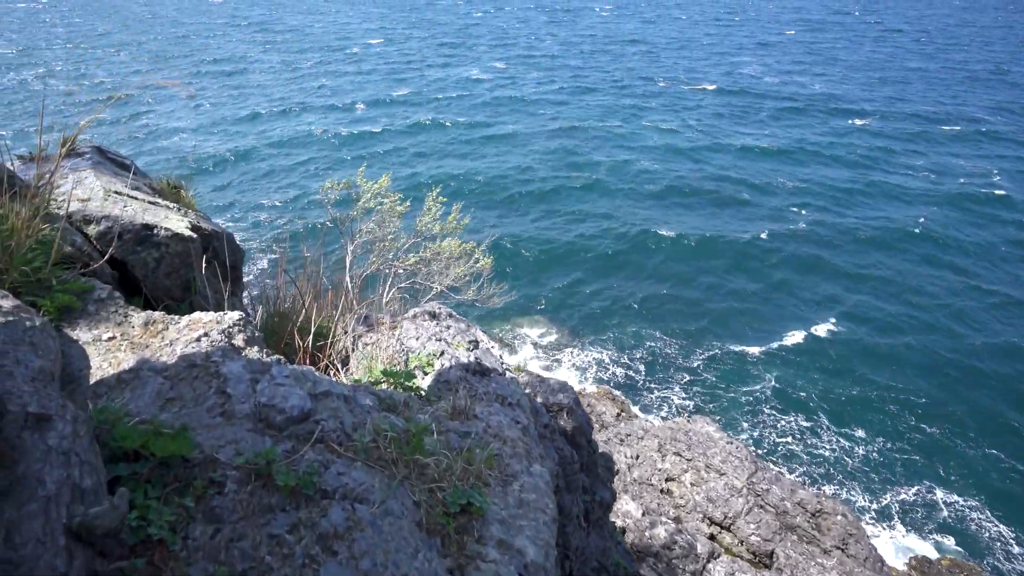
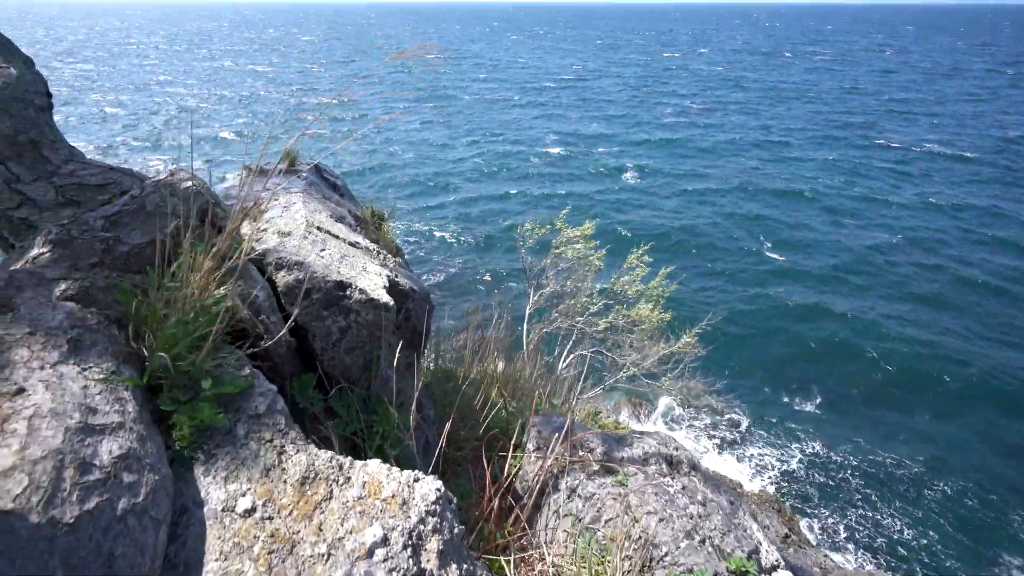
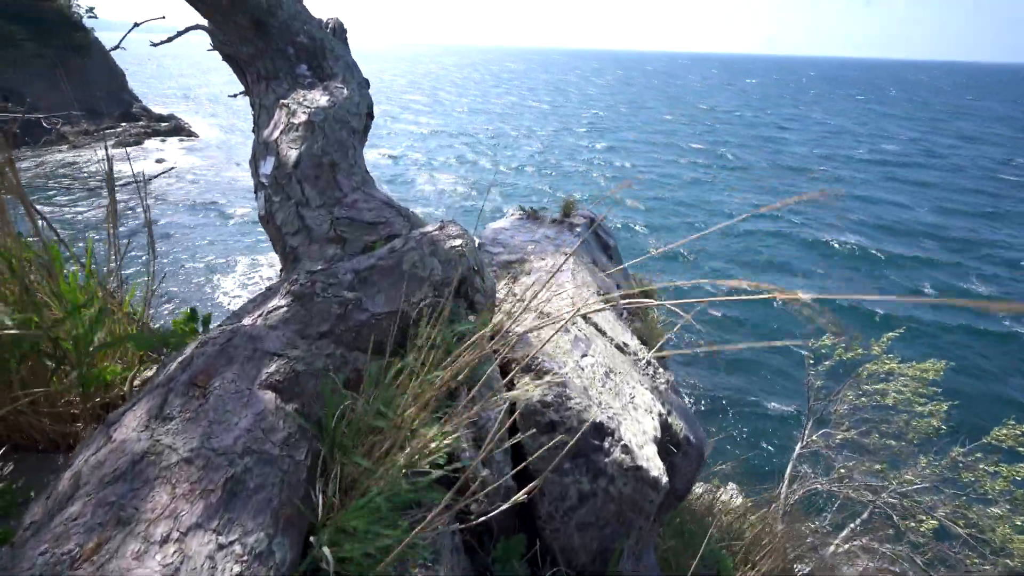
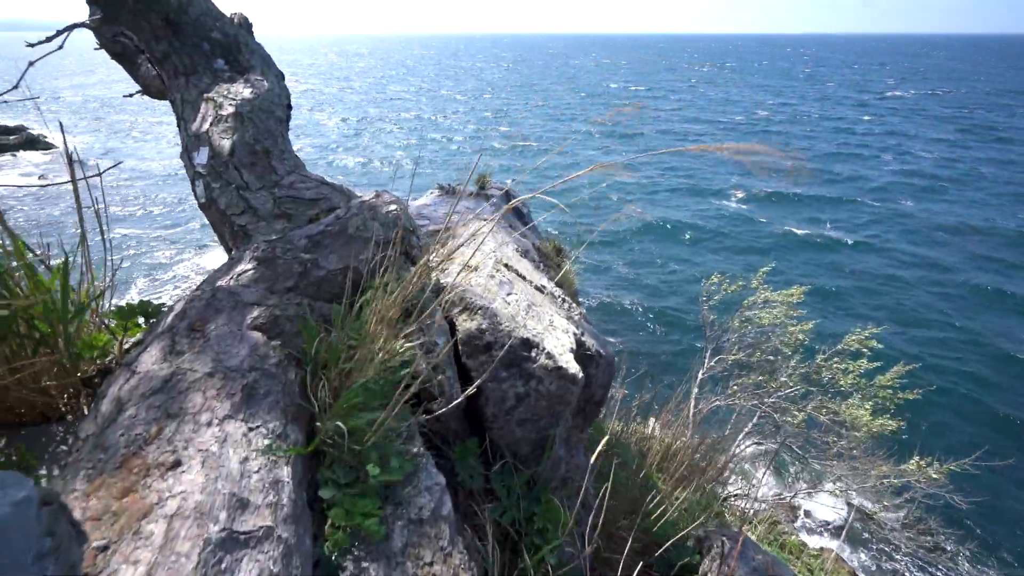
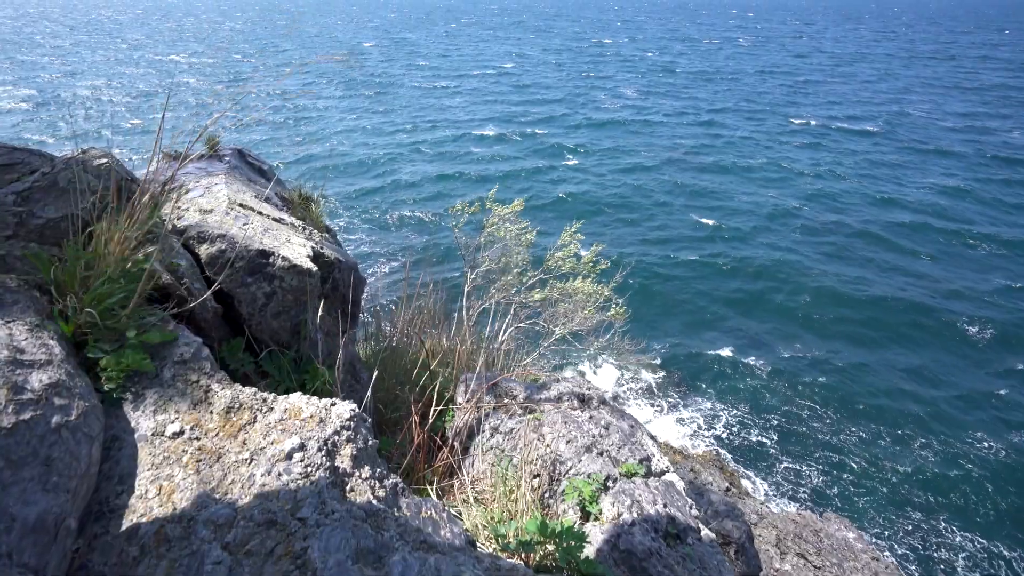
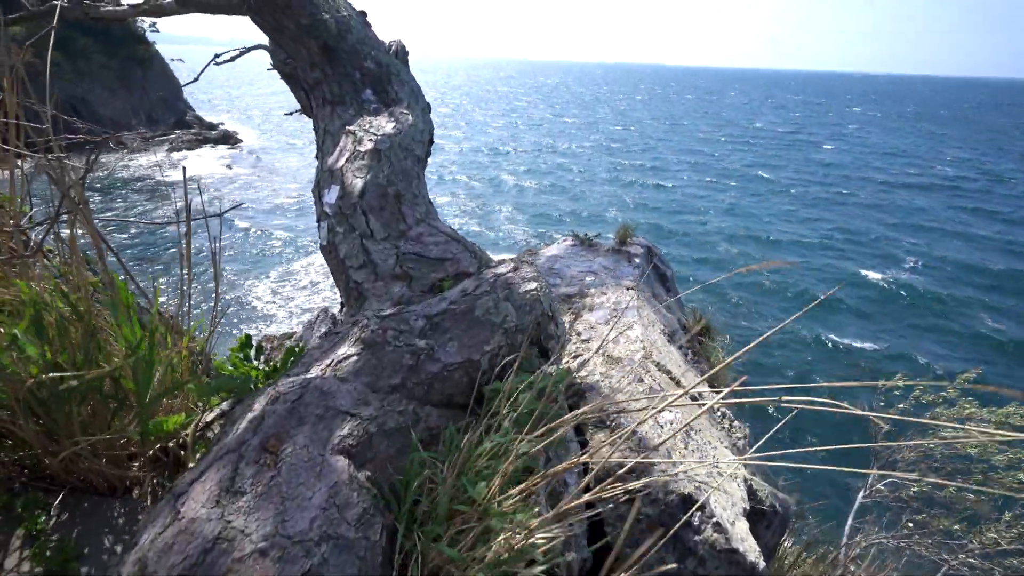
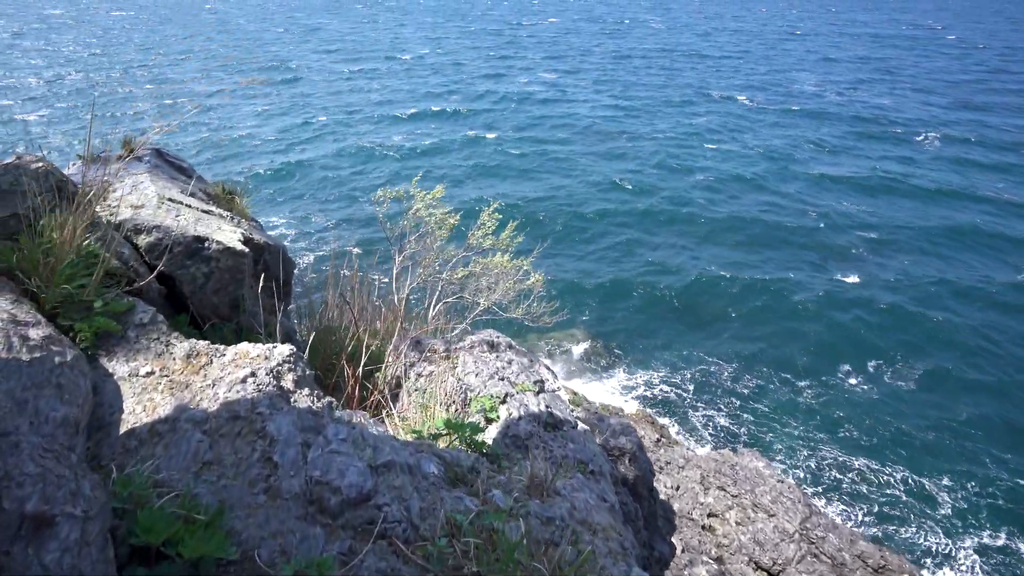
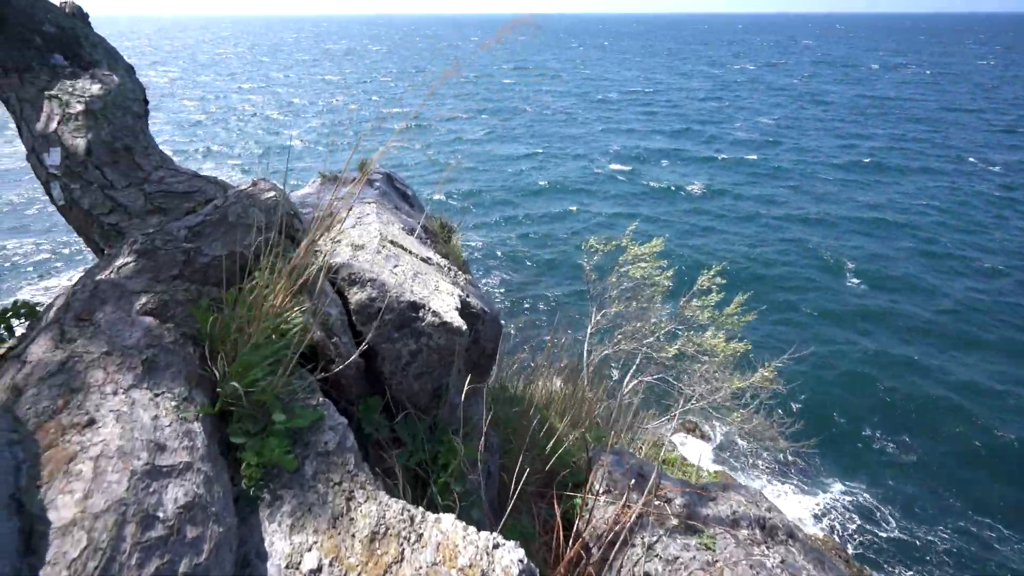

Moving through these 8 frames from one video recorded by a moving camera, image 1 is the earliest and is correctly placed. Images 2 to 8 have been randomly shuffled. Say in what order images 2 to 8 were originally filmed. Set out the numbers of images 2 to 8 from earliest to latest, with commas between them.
7, 5, 2, 8, 4, 3, 6
